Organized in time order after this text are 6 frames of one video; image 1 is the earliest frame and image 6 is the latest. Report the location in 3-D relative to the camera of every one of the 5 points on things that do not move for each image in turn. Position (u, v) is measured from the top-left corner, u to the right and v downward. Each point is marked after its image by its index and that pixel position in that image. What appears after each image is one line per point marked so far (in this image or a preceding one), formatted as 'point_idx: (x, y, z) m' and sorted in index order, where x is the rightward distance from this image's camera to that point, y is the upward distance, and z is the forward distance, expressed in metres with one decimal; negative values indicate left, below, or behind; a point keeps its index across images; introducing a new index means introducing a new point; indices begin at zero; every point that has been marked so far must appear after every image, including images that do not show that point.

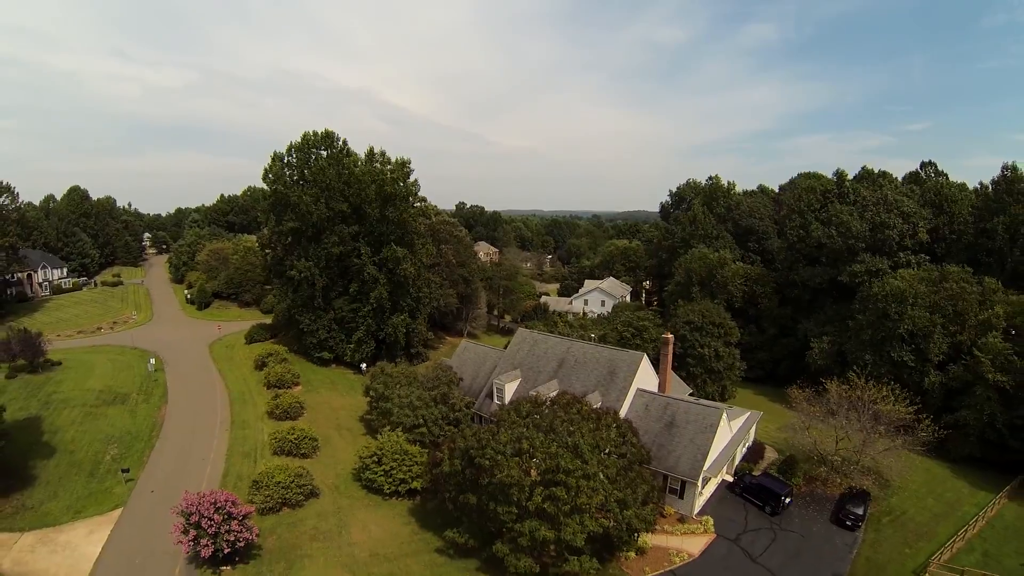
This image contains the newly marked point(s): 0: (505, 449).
0: (-0.2, -4.9, +16.6) m
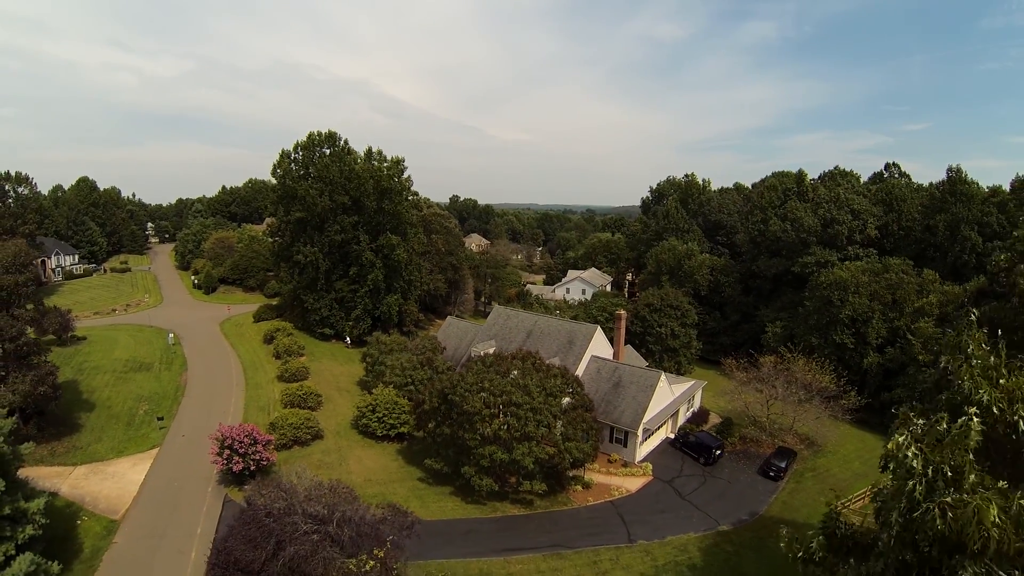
0: (-1.6, -4.0, +20.9) m
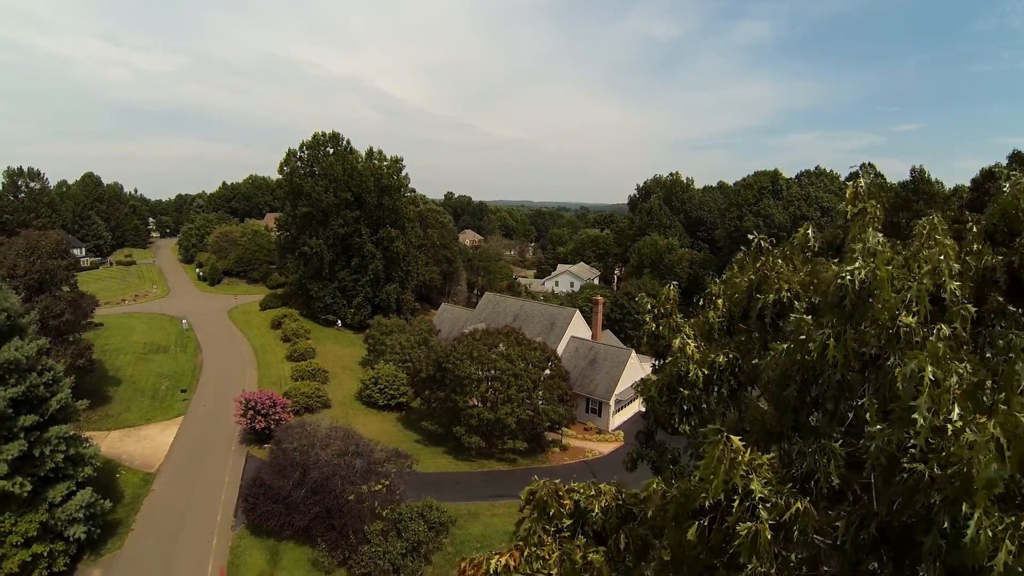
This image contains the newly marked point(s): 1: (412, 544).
0: (-2.3, -3.2, +24.0) m
1: (-3.1, -8.1, +16.2) m
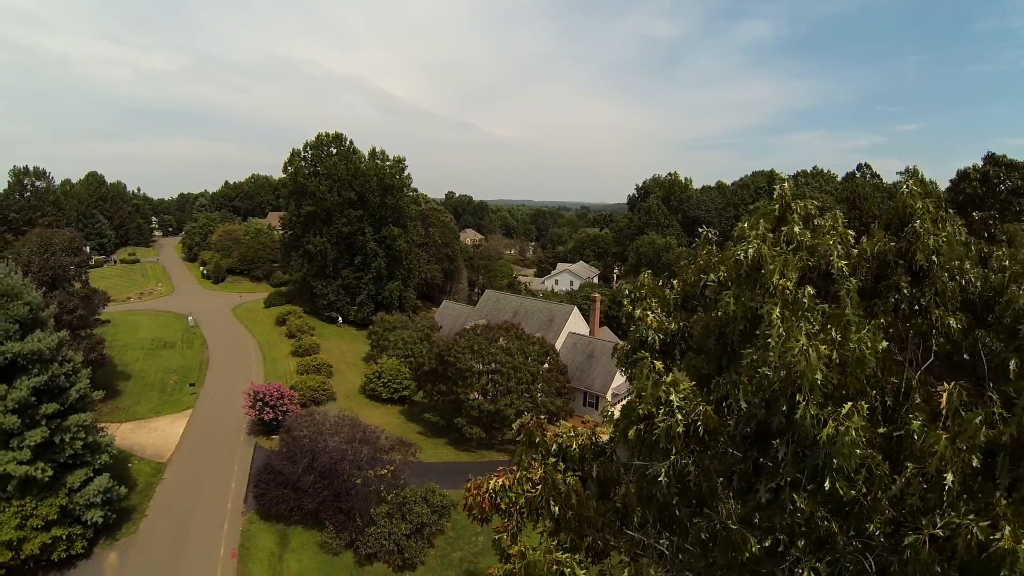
0: (-2.3, -3.1, +24.8) m
1: (-3.2, -7.9, +17.0) m
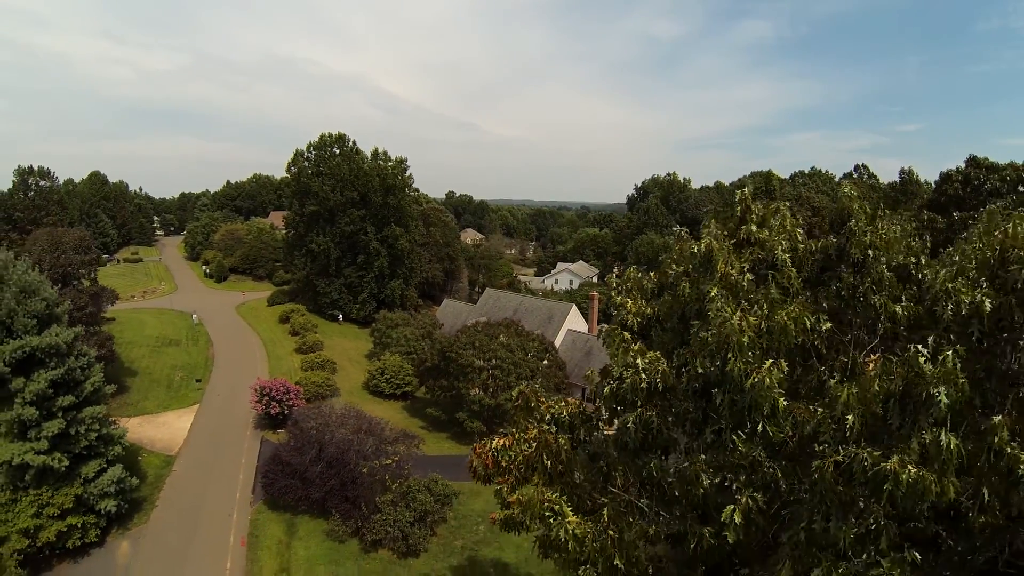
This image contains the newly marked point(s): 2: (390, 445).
0: (-2.3, -3.0, +25.4) m
1: (-3.2, -7.8, +17.6) m
2: (-4.5, -5.8, +18.7) m
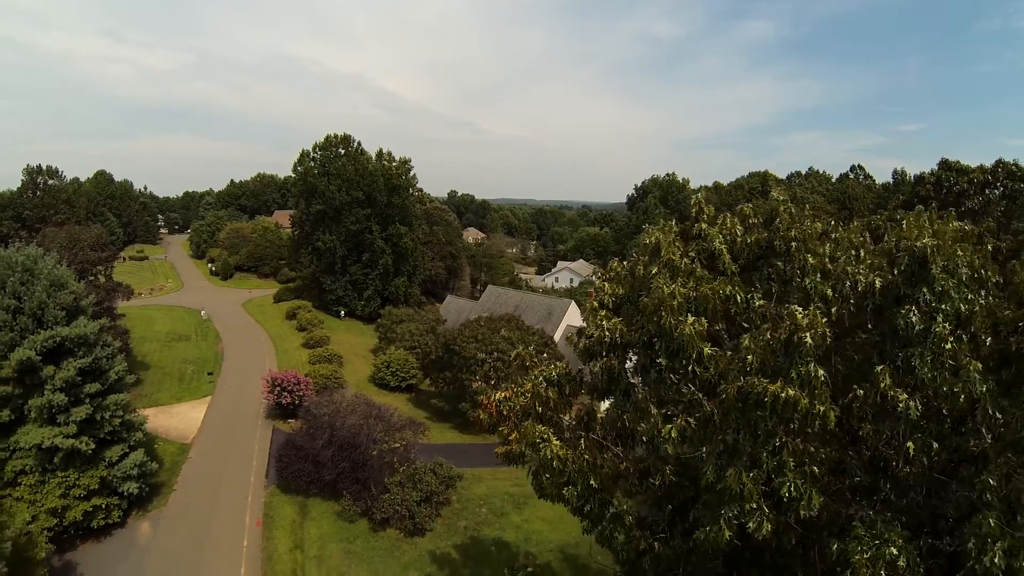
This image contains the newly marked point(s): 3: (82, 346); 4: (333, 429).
0: (-2.3, -2.7, +26.5) m
1: (-3.2, -7.6, +18.7) m
2: (-4.5, -5.6, +19.8) m
3: (-16.8, -2.3, +19.8) m
4: (-6.8, -5.4, +19.3) m
